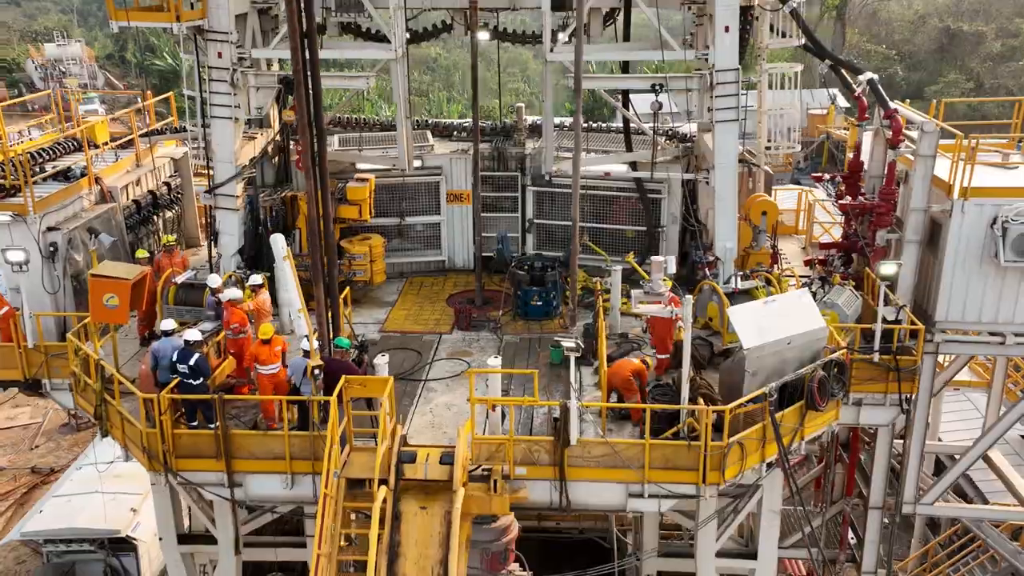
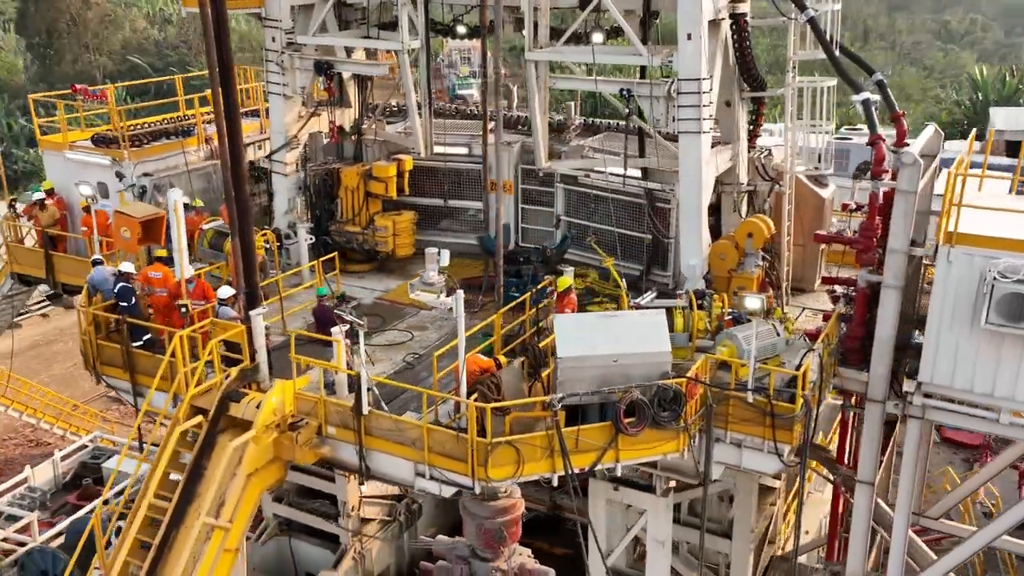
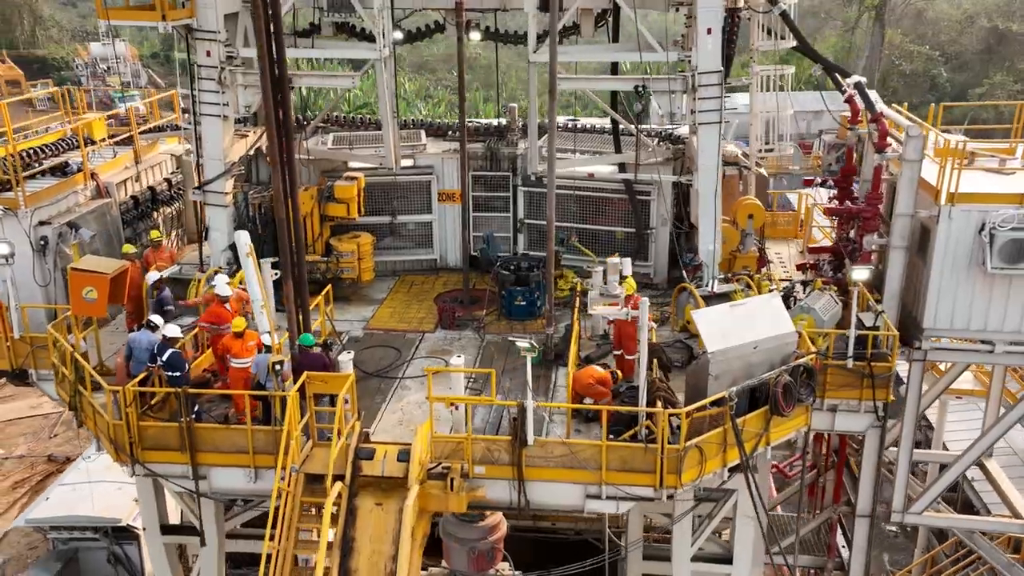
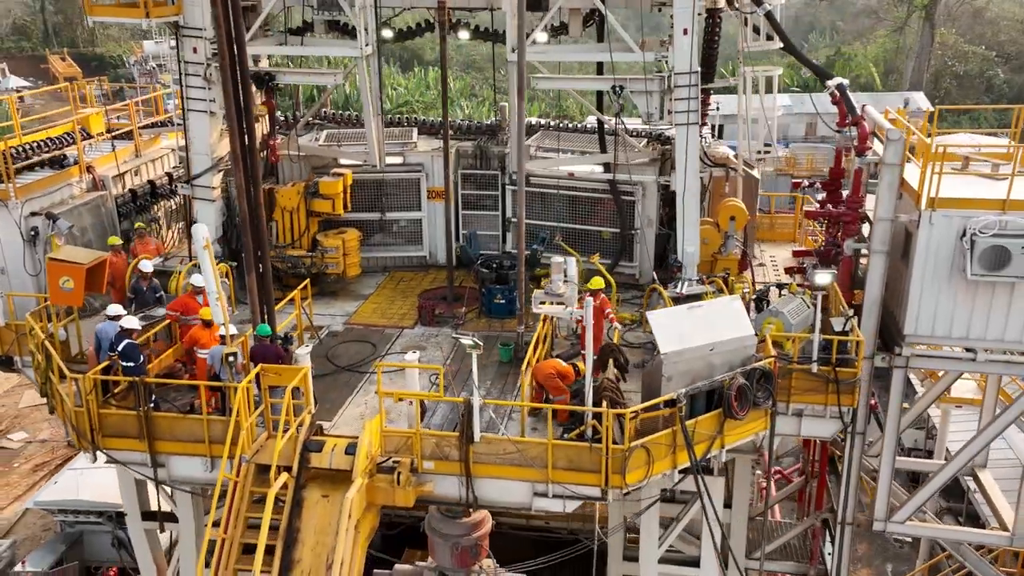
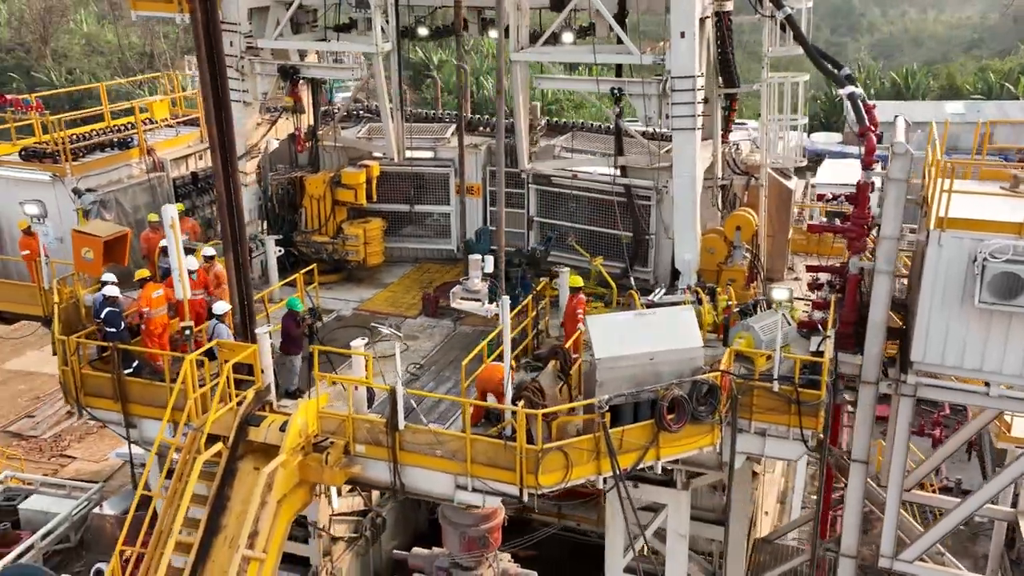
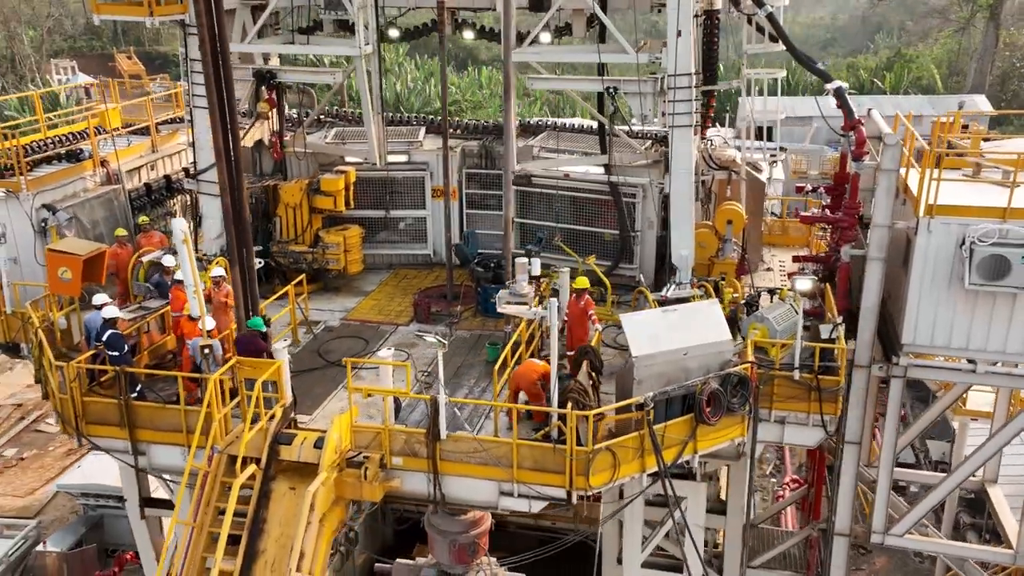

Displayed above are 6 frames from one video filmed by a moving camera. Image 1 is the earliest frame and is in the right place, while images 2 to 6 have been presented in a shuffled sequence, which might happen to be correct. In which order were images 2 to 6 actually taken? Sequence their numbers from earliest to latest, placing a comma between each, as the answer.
3, 4, 6, 5, 2
